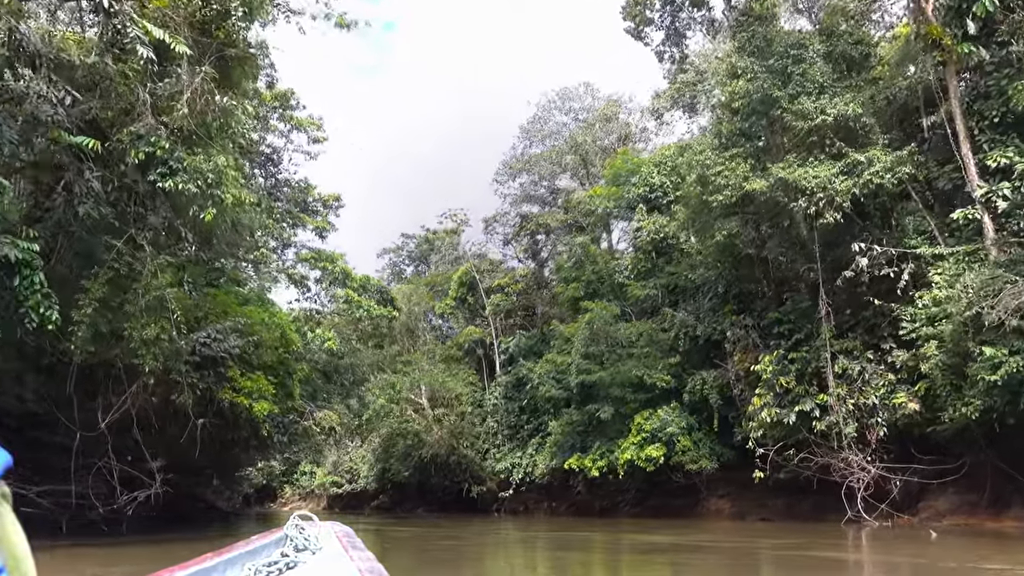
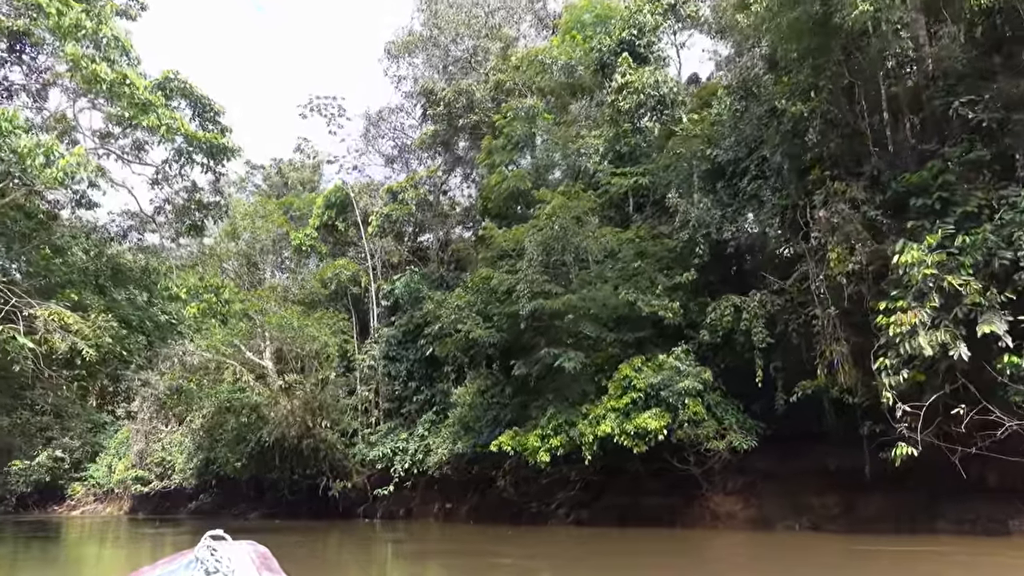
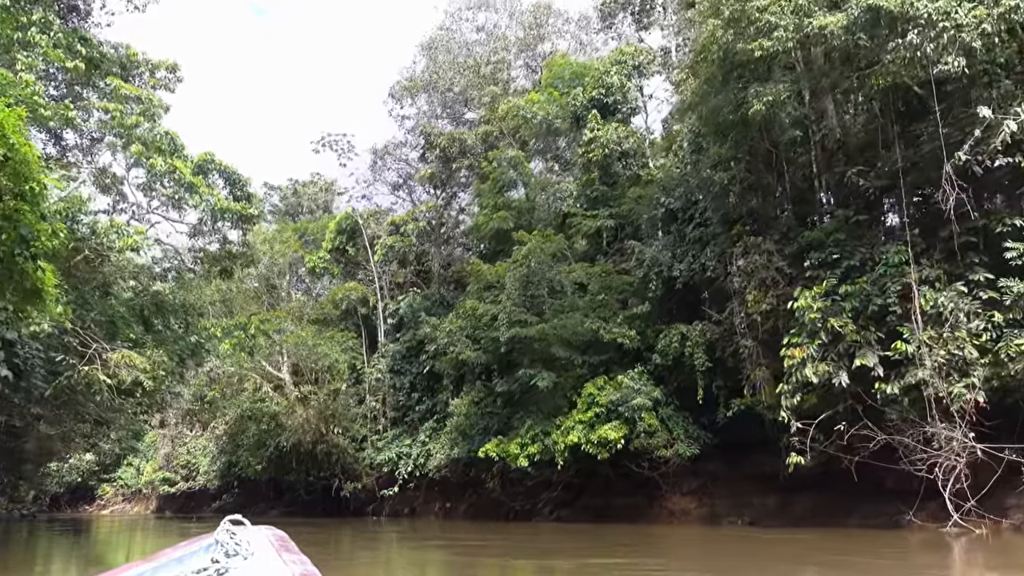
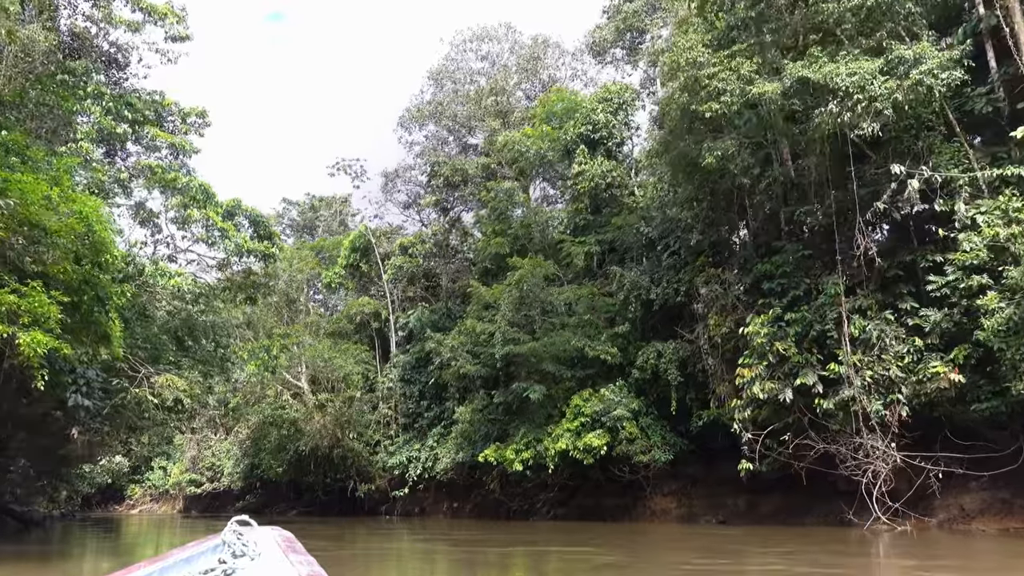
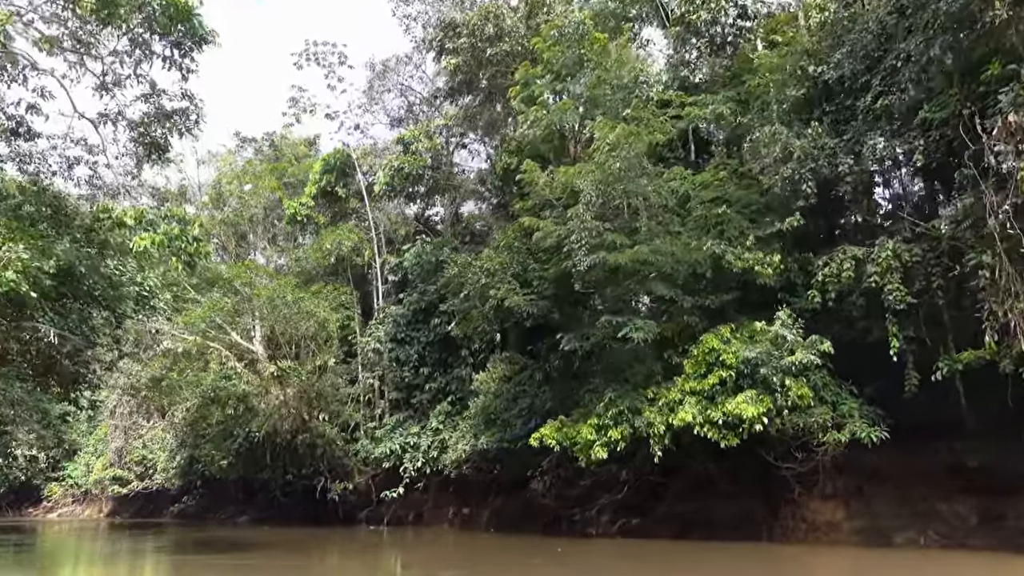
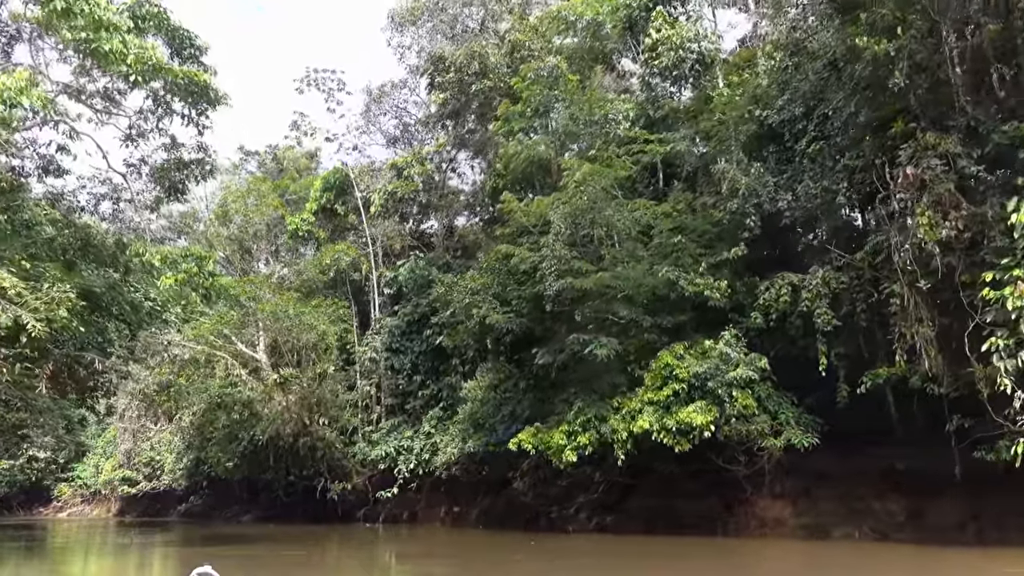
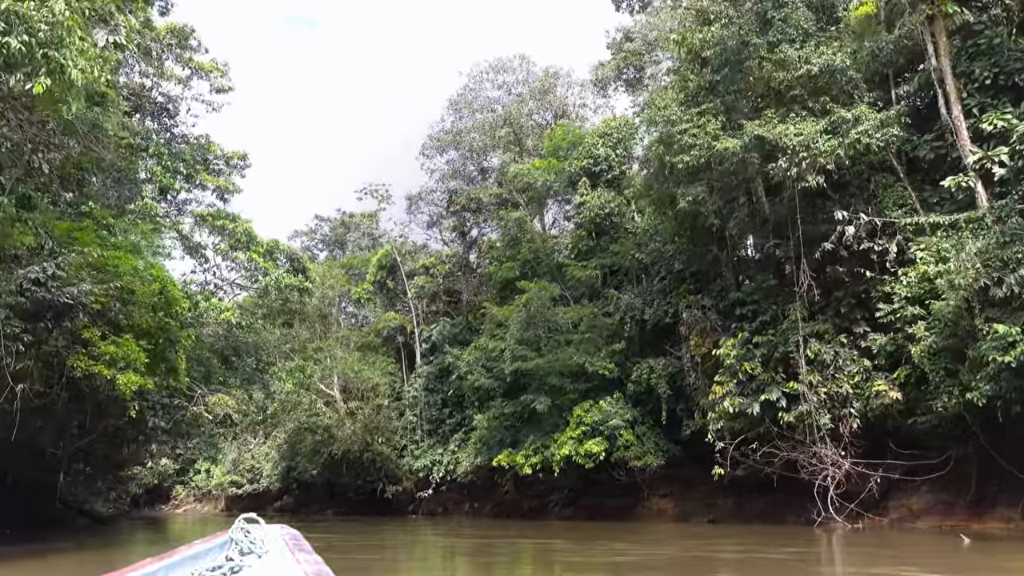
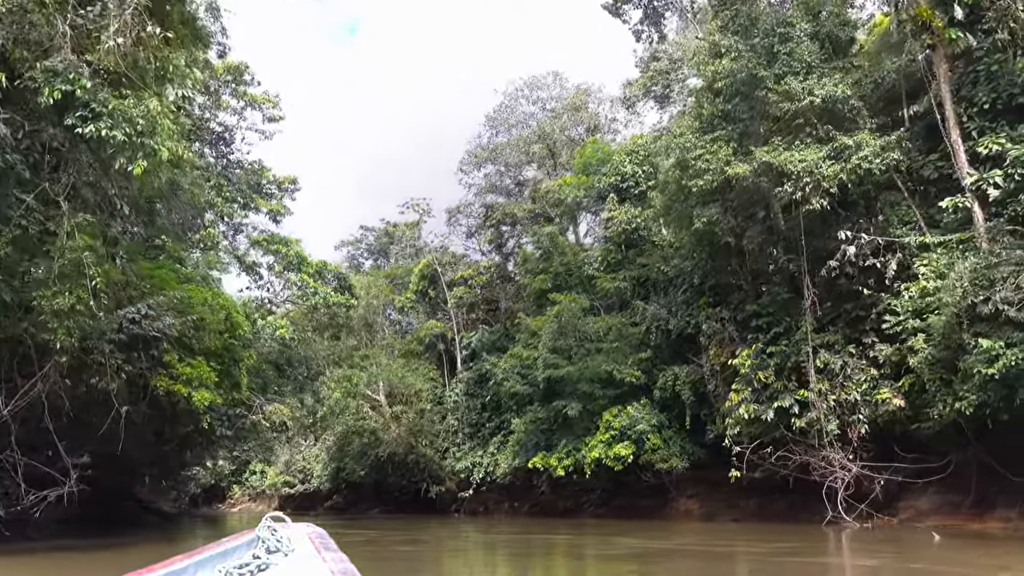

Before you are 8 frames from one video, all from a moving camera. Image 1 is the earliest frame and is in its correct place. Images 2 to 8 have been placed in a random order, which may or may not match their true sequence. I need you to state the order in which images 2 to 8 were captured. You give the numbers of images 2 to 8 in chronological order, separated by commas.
8, 7, 4, 3, 2, 6, 5
